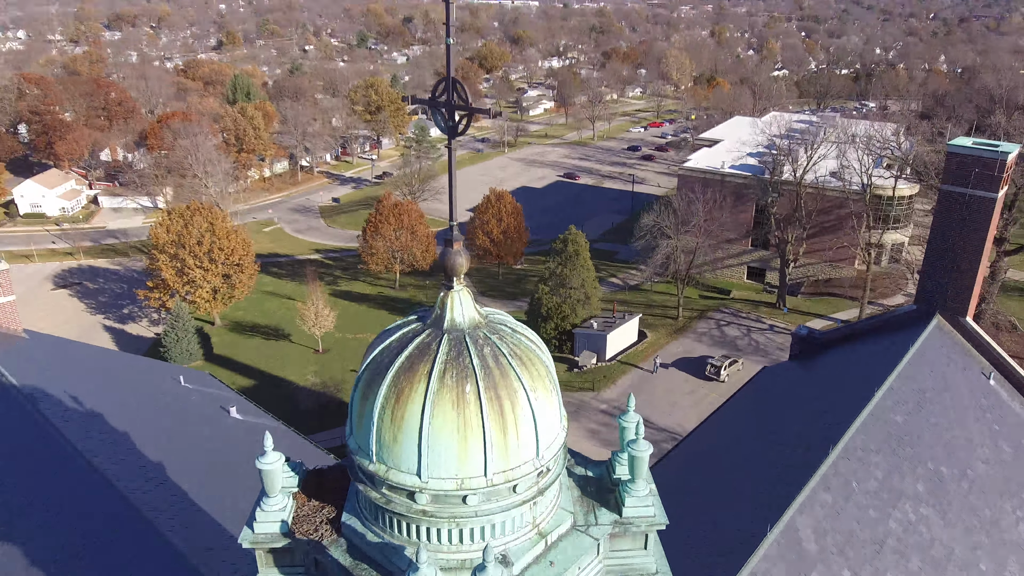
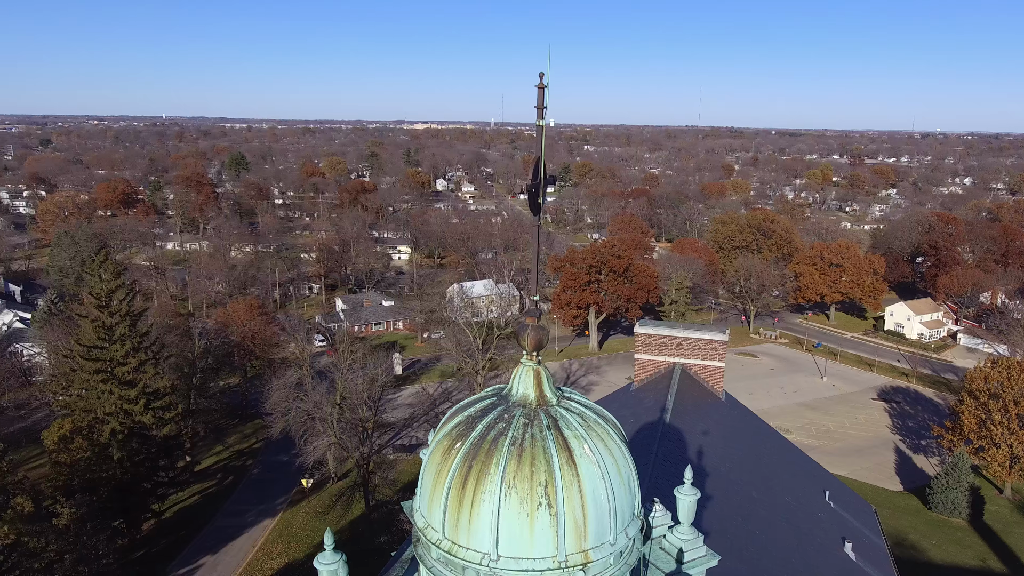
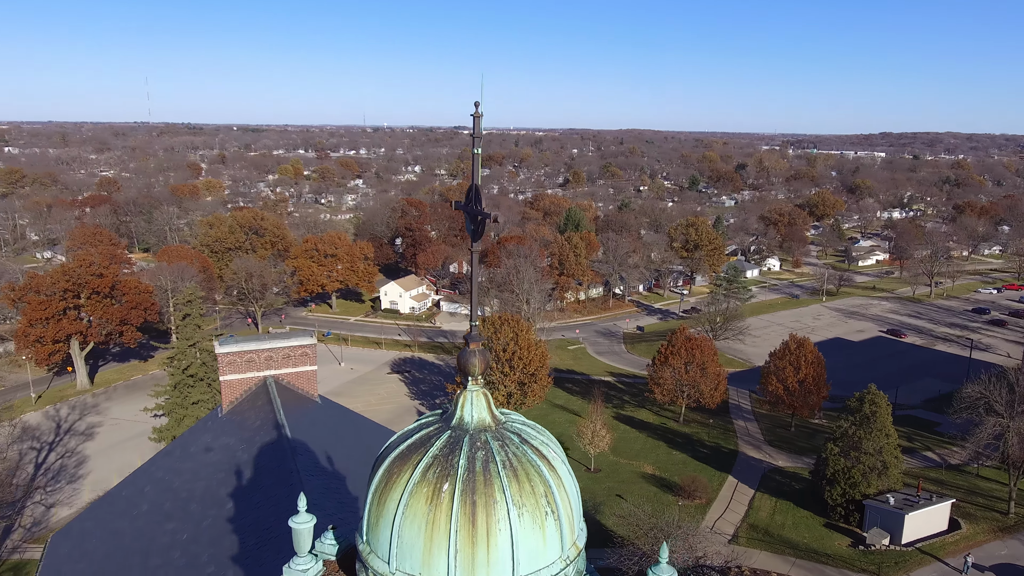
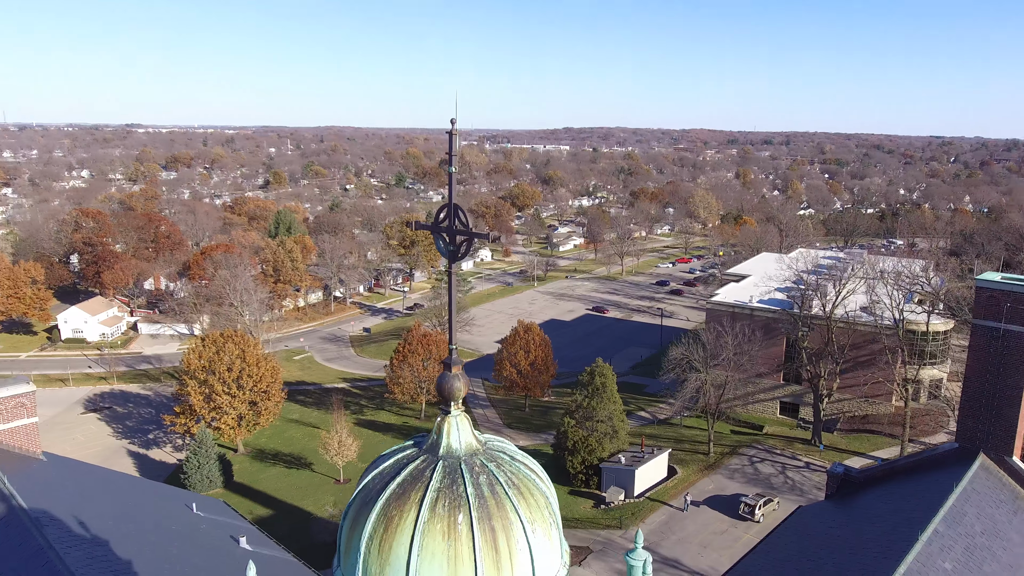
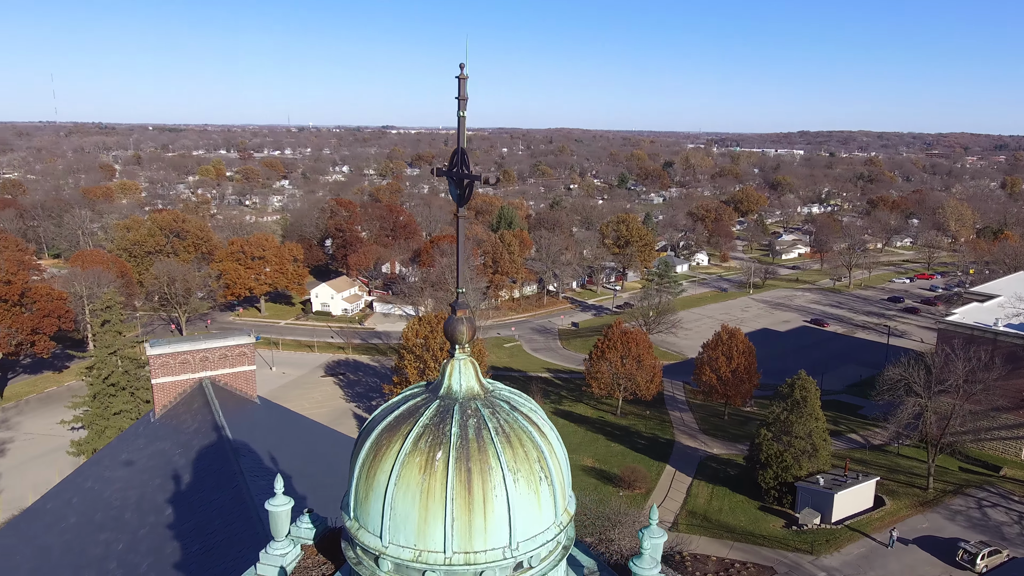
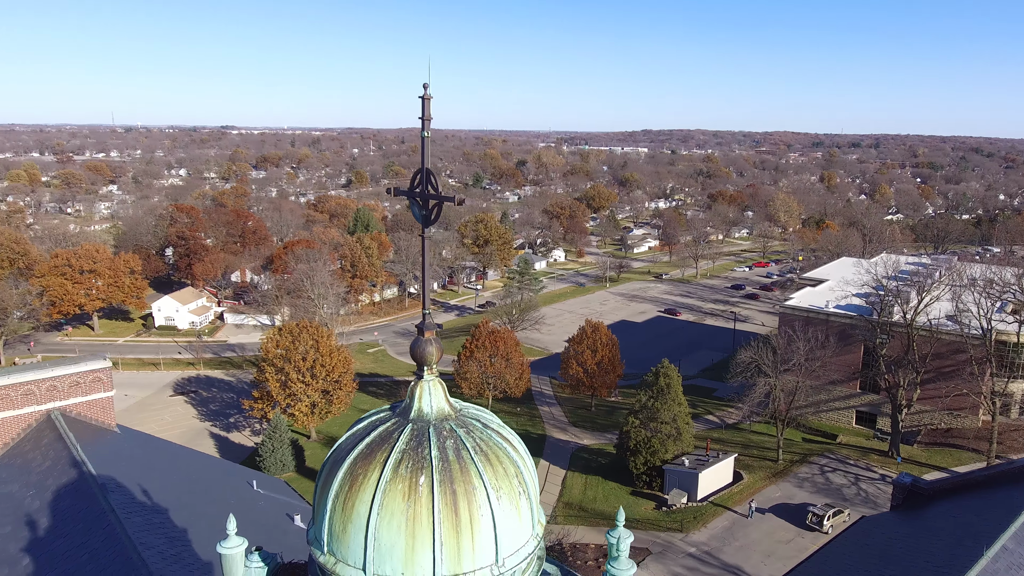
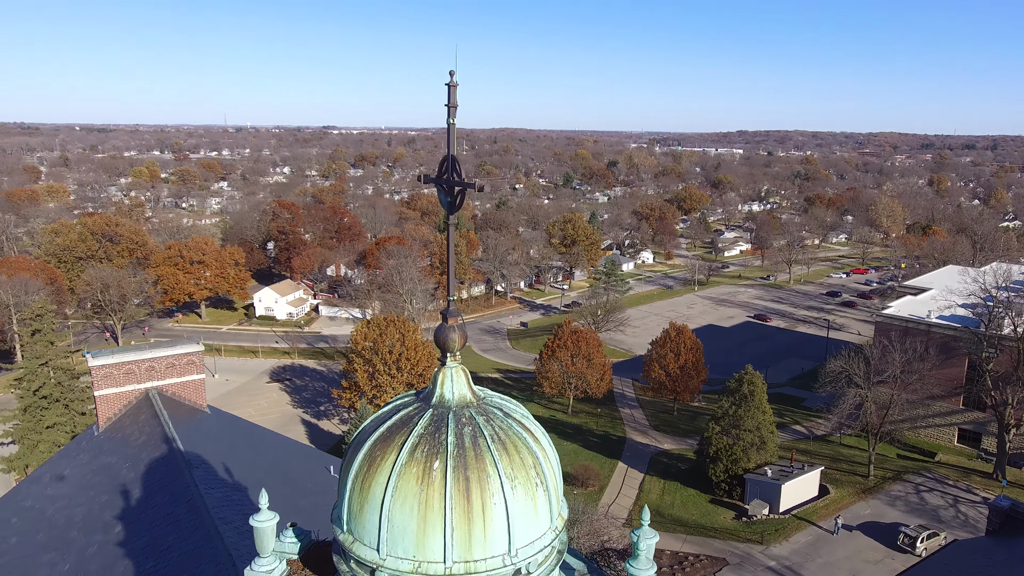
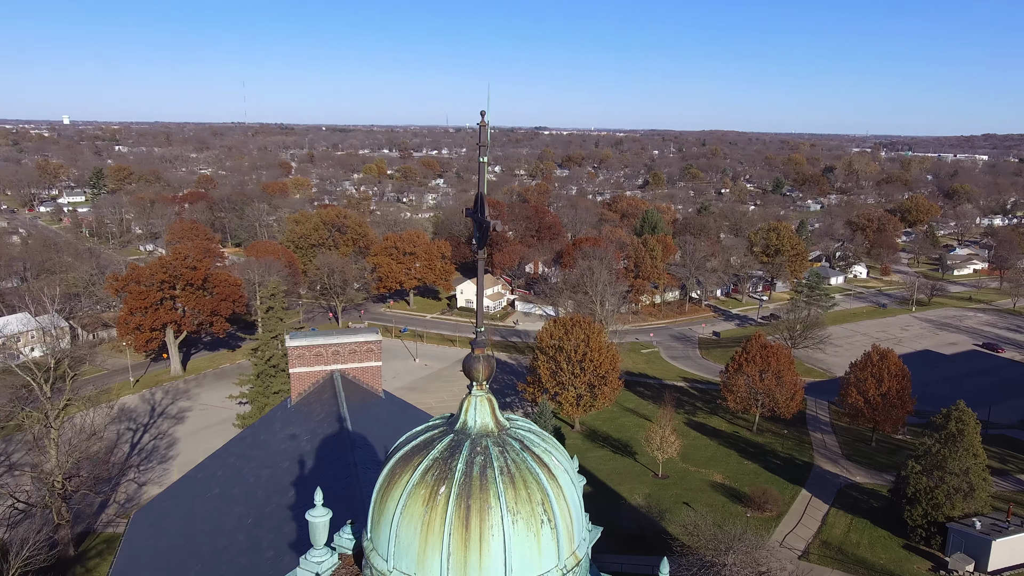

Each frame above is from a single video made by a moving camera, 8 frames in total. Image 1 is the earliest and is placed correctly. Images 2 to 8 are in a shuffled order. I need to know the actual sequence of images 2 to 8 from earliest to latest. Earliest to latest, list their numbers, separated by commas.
4, 6, 7, 5, 3, 8, 2
